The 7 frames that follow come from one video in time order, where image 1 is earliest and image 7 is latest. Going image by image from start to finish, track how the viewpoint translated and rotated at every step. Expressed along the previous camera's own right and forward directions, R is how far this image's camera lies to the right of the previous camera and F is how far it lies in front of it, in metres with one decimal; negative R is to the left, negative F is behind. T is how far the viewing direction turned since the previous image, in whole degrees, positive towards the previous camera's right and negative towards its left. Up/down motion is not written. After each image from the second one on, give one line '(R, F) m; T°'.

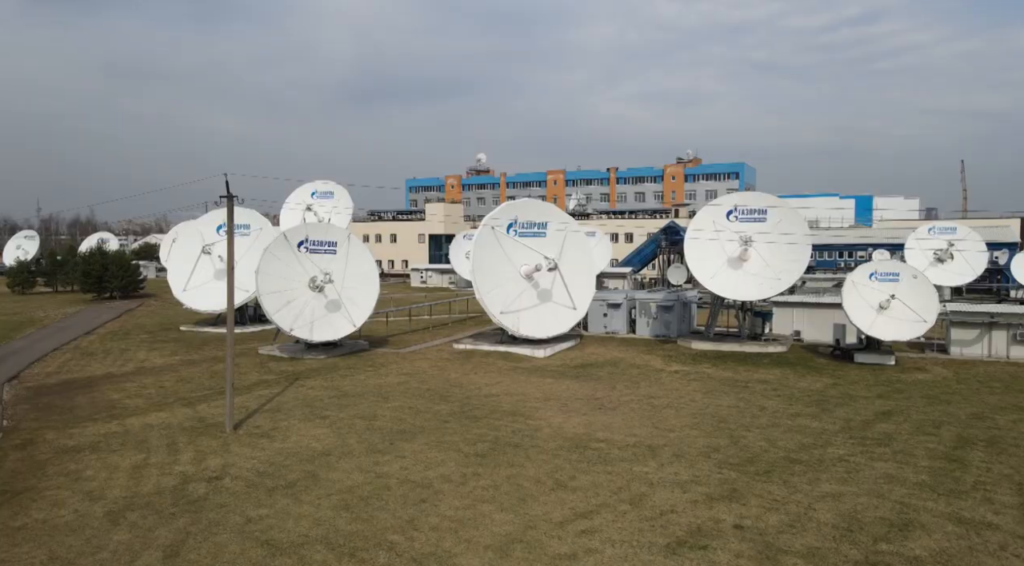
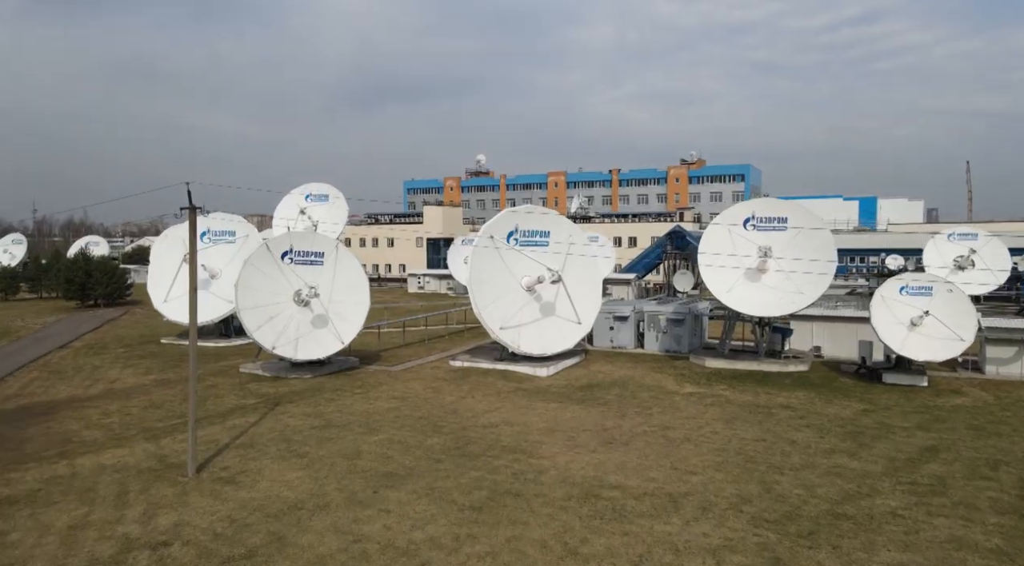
(0.0, +1.7) m; 0°
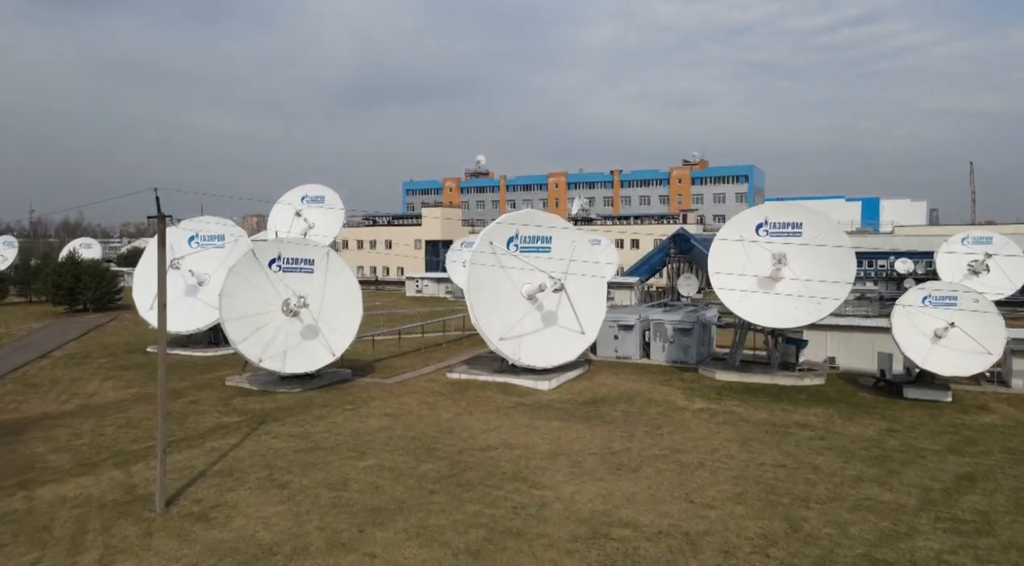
(0.0, +1.1) m; 0°
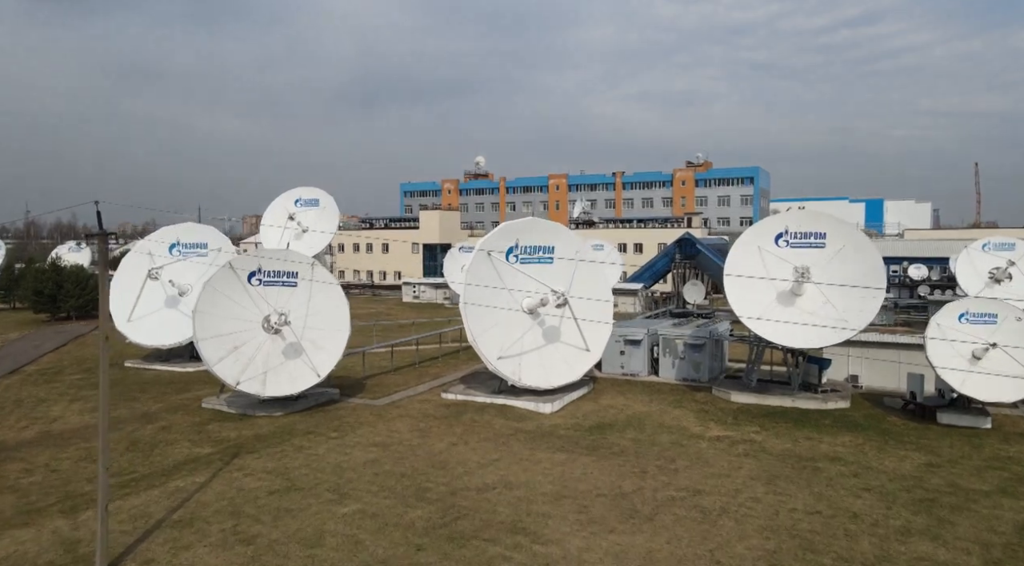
(0.0, +1.6) m; 0°
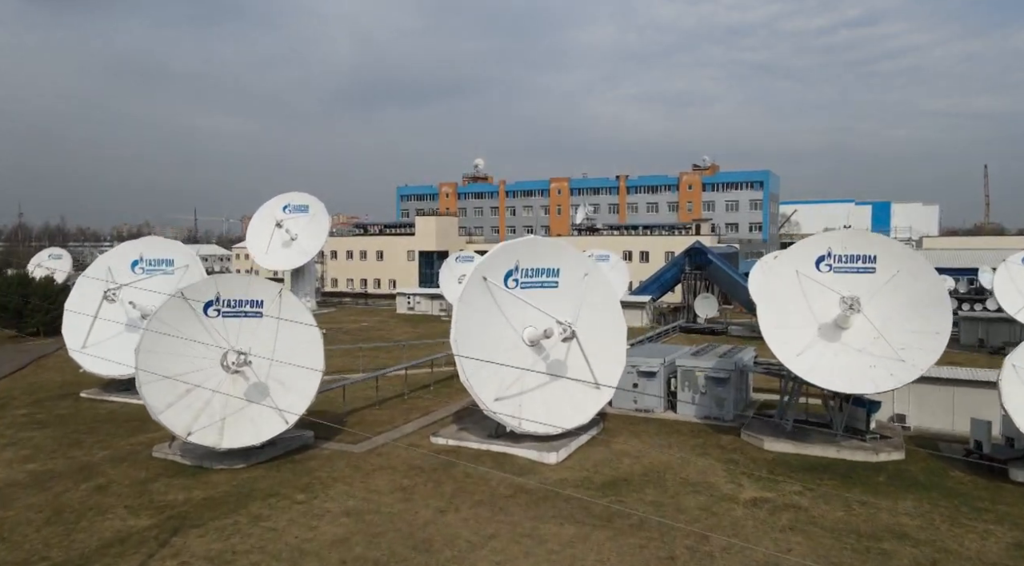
(0.0, +2.7) m; 0°
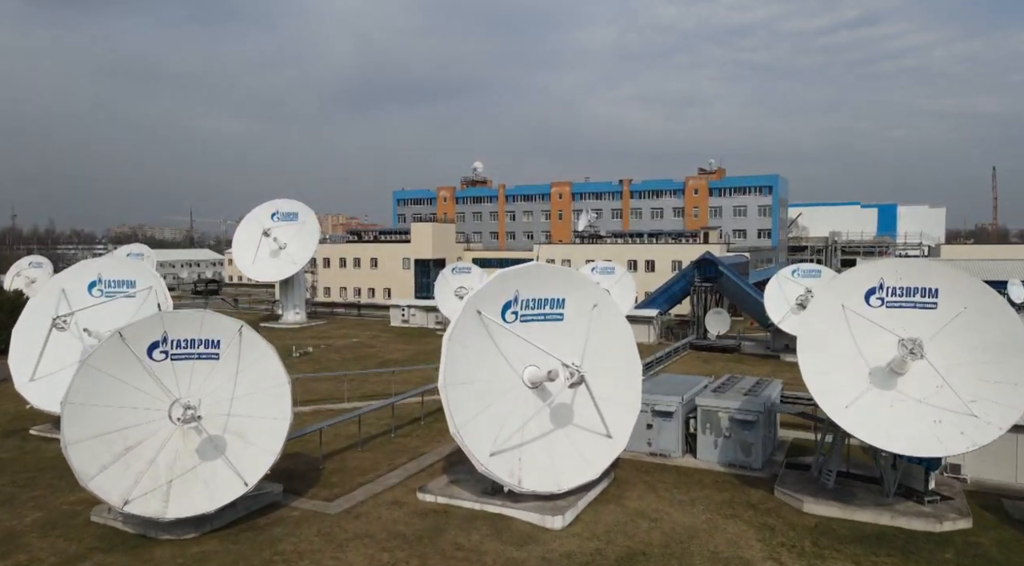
(0.0, +2.5) m; 0°
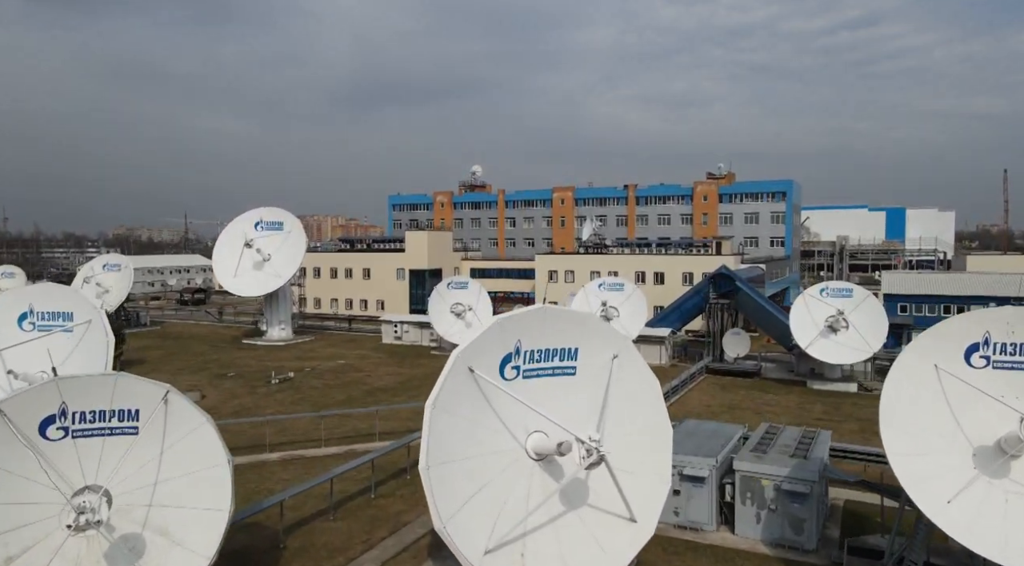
(0.0, +3.2) m; 0°
